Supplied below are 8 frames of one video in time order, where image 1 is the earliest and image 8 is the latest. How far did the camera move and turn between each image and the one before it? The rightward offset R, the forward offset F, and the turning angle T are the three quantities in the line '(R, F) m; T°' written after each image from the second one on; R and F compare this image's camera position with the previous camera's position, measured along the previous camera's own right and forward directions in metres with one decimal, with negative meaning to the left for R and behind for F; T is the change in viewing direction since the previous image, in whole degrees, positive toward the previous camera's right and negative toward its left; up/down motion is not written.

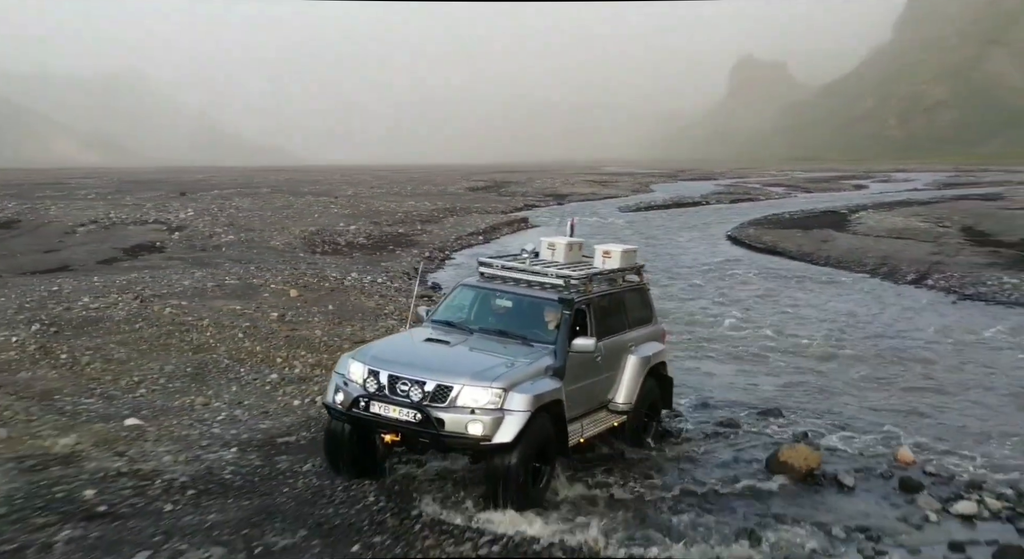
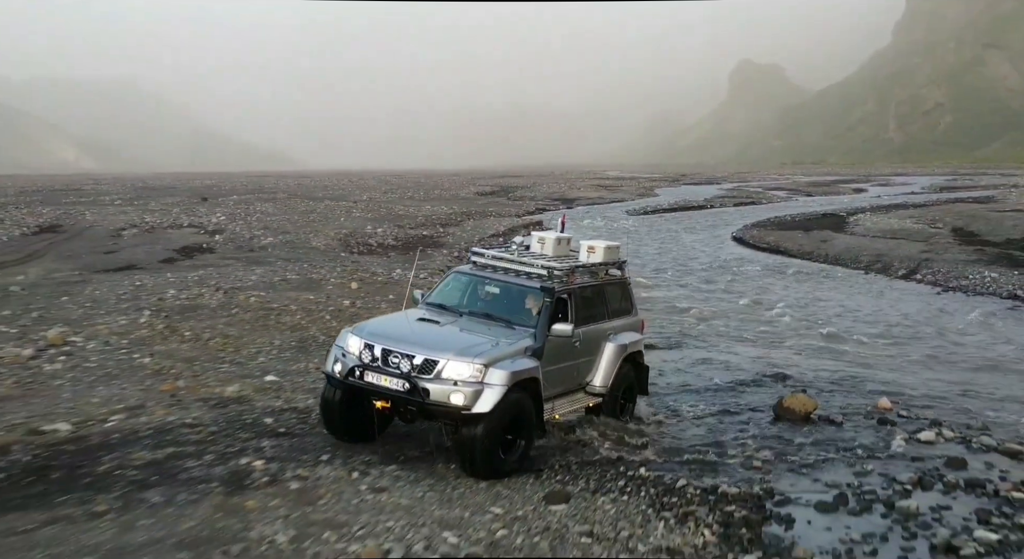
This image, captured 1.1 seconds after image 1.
(-0.9, -2.6) m; 0°
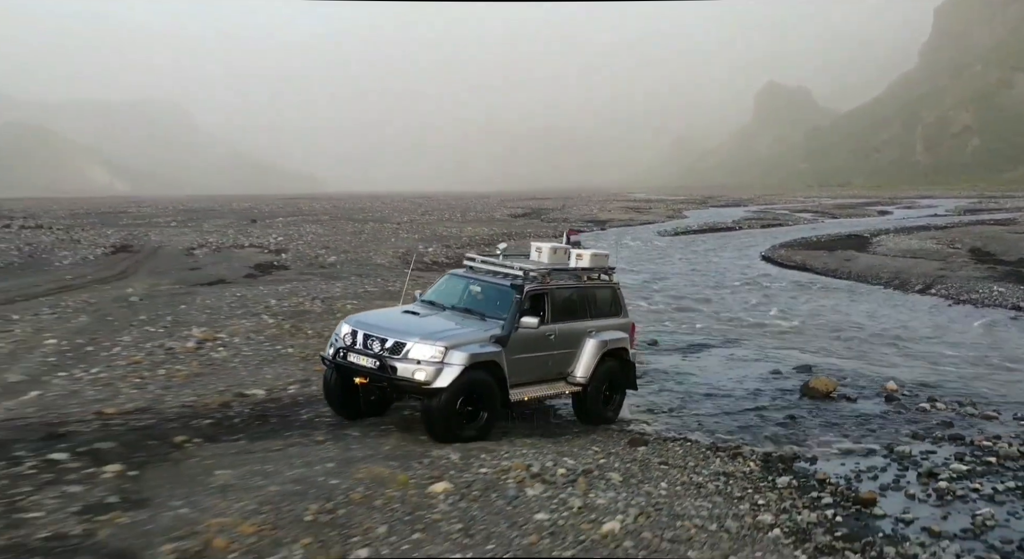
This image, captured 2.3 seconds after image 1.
(-1.0, -3.0) m; -2°
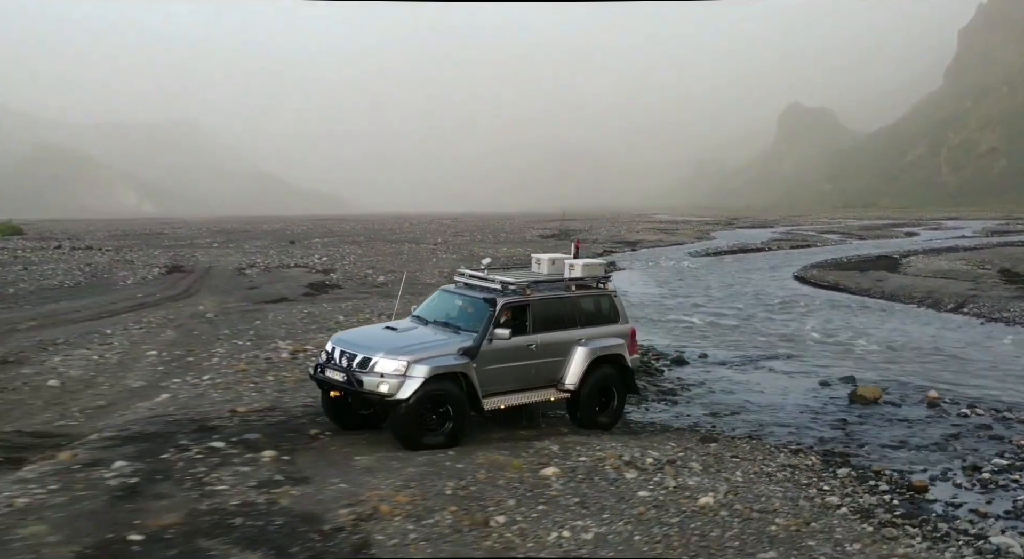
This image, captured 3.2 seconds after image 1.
(-1.0, -1.6) m; -2°
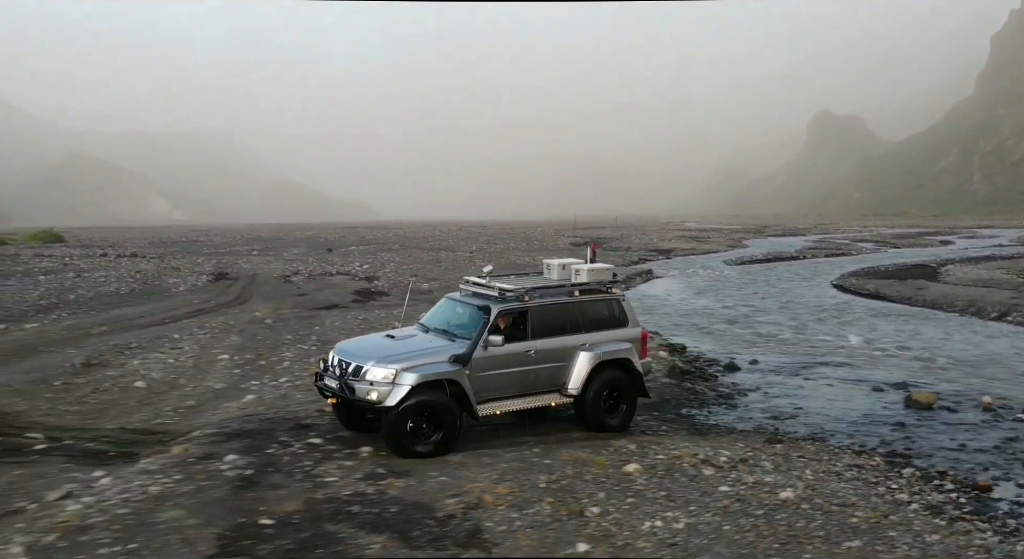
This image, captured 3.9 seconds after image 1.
(-0.8, -0.7) m; -2°
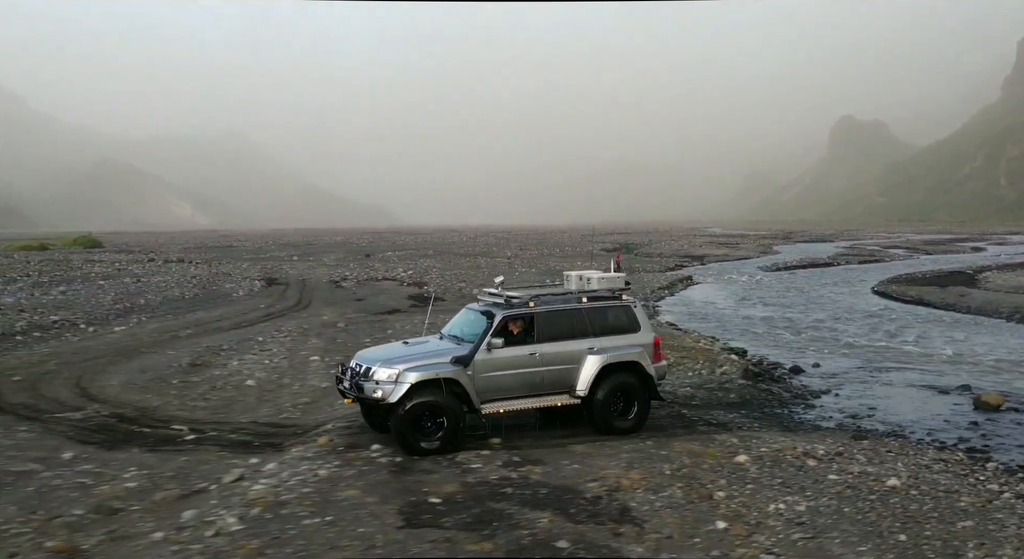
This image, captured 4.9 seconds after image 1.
(-1.5, -1.2) m; -1°
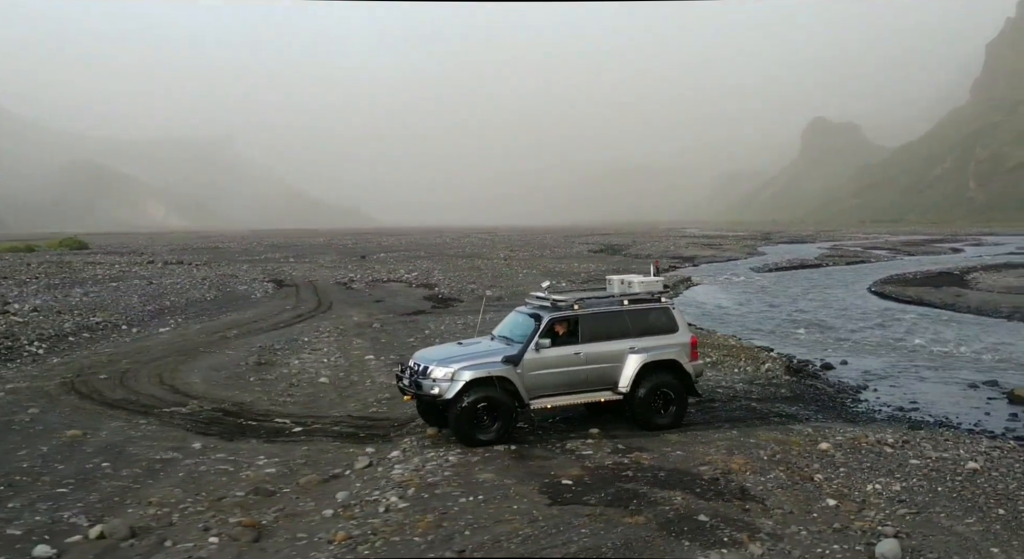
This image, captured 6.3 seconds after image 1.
(-2.1, -1.0) m; +2°
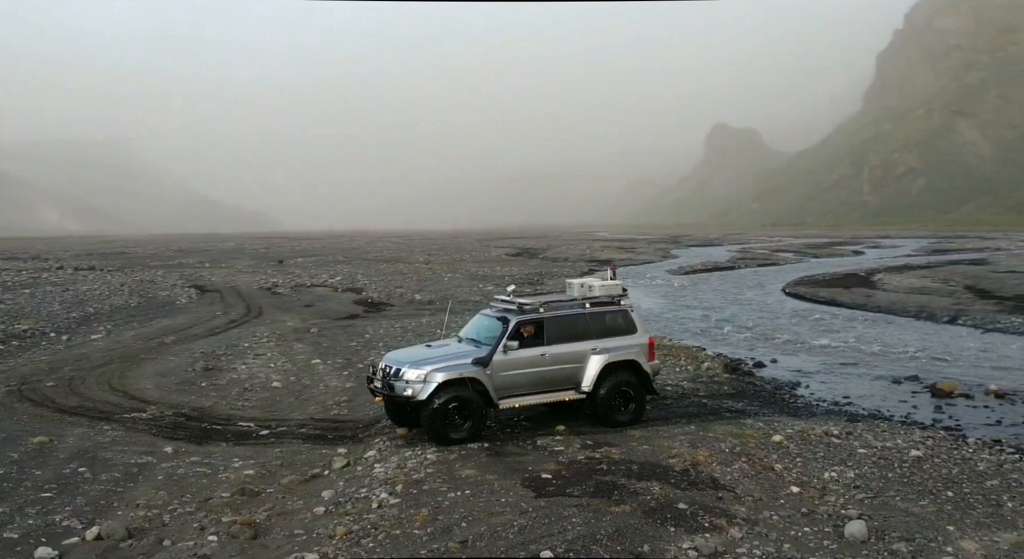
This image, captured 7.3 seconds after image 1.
(-1.0, -0.5) m; +6°
